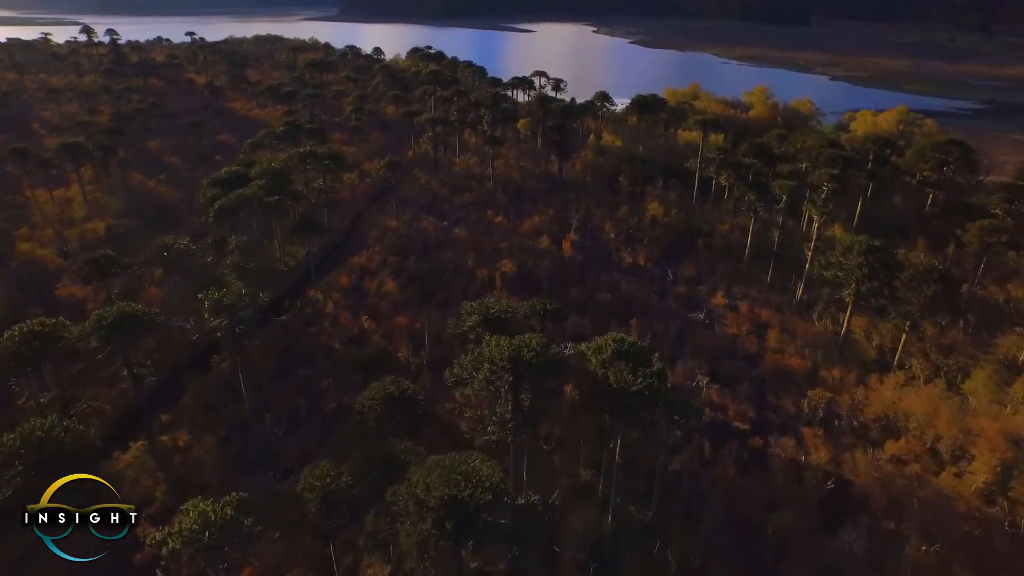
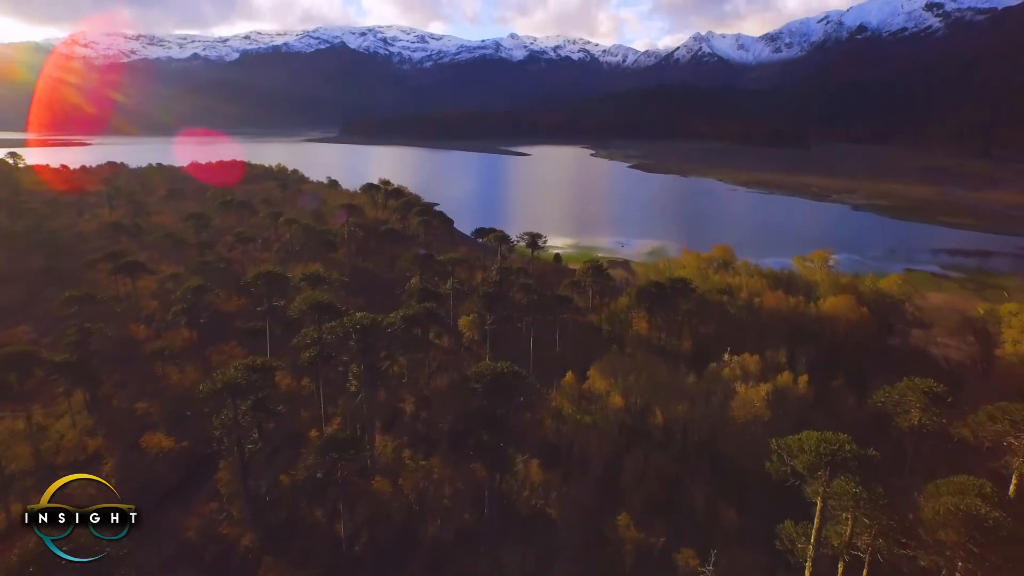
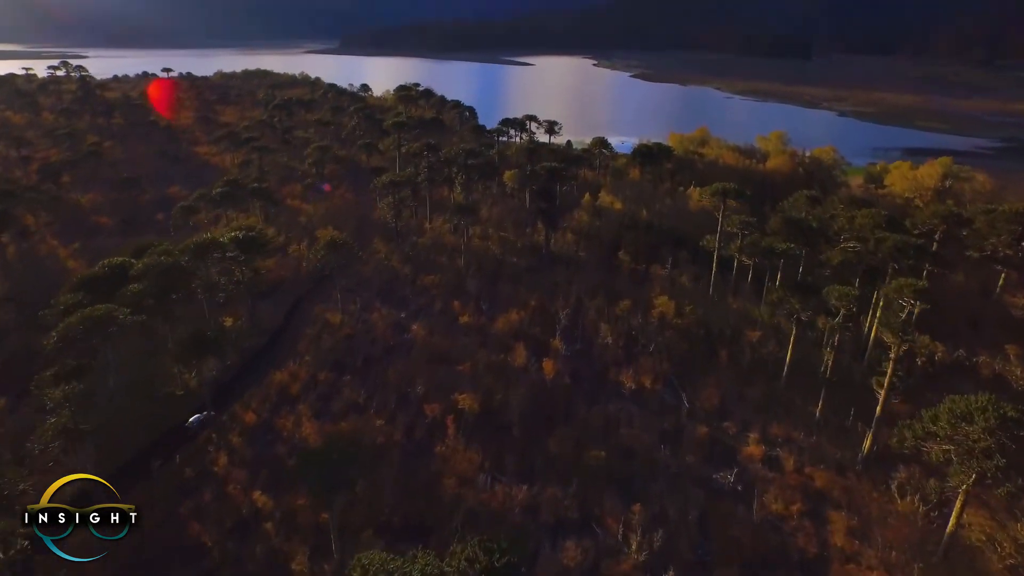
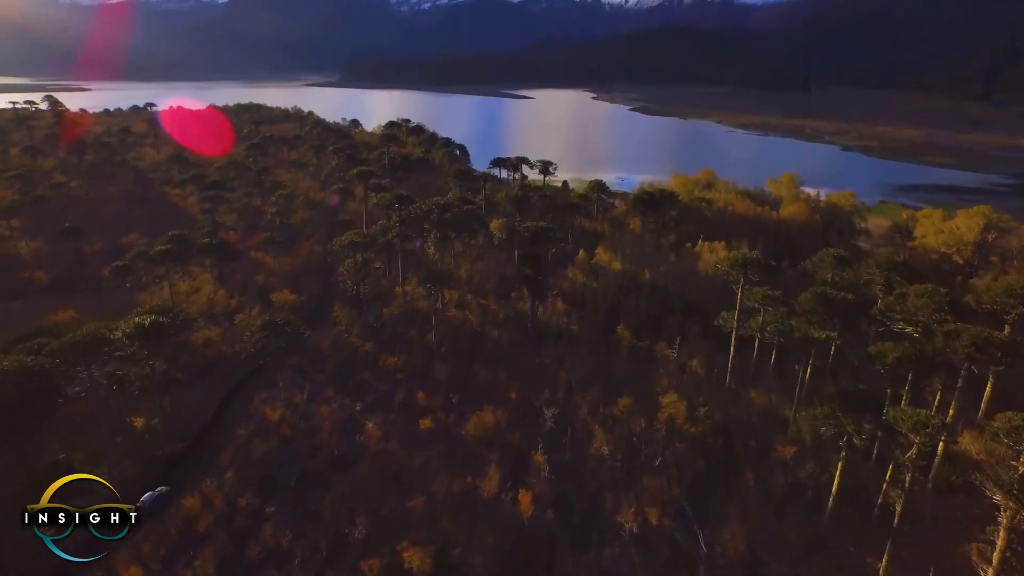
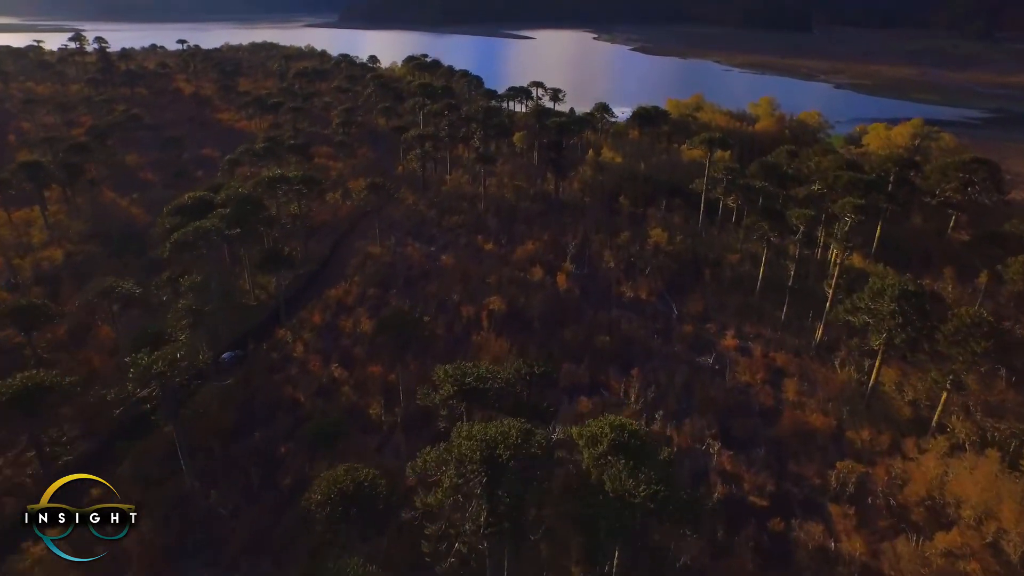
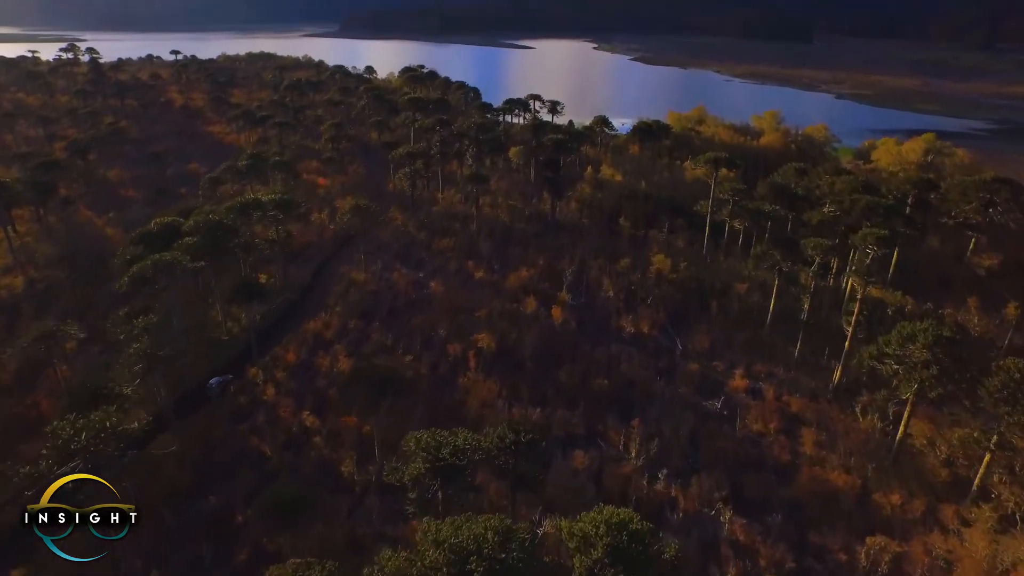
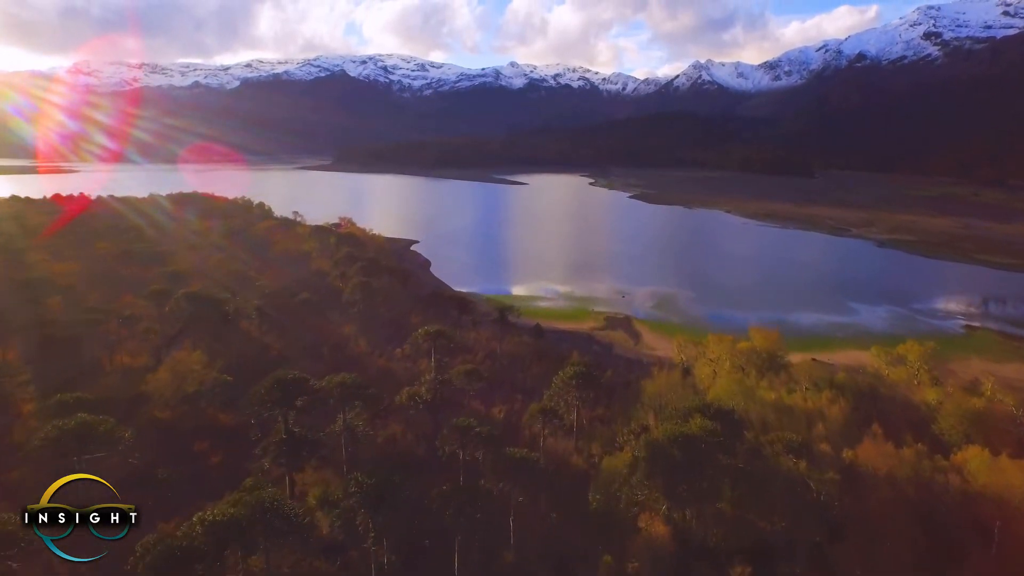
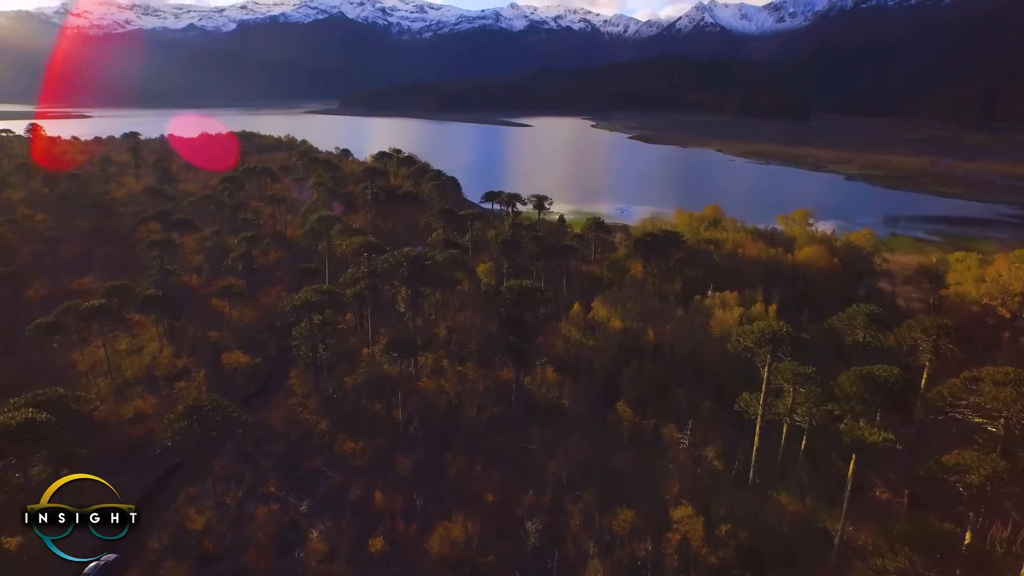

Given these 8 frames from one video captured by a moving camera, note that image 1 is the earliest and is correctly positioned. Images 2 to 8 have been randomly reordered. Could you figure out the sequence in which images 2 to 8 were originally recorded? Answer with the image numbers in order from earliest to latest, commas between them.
5, 6, 3, 4, 8, 2, 7
